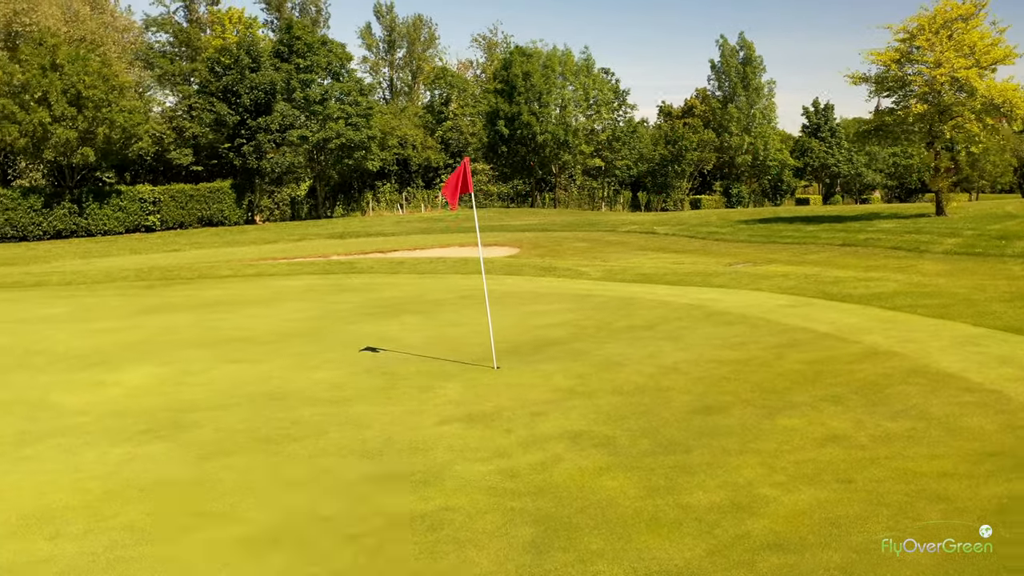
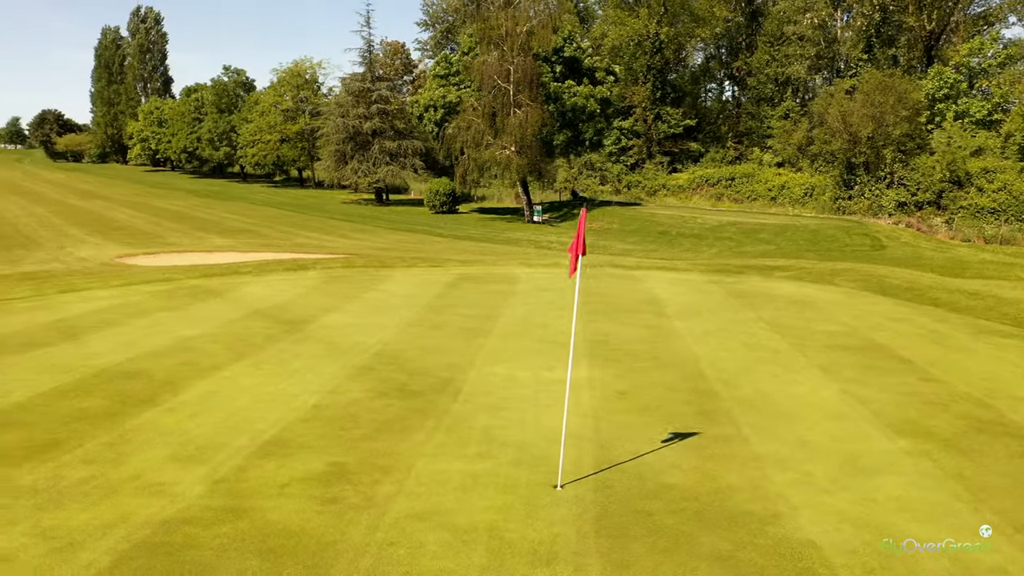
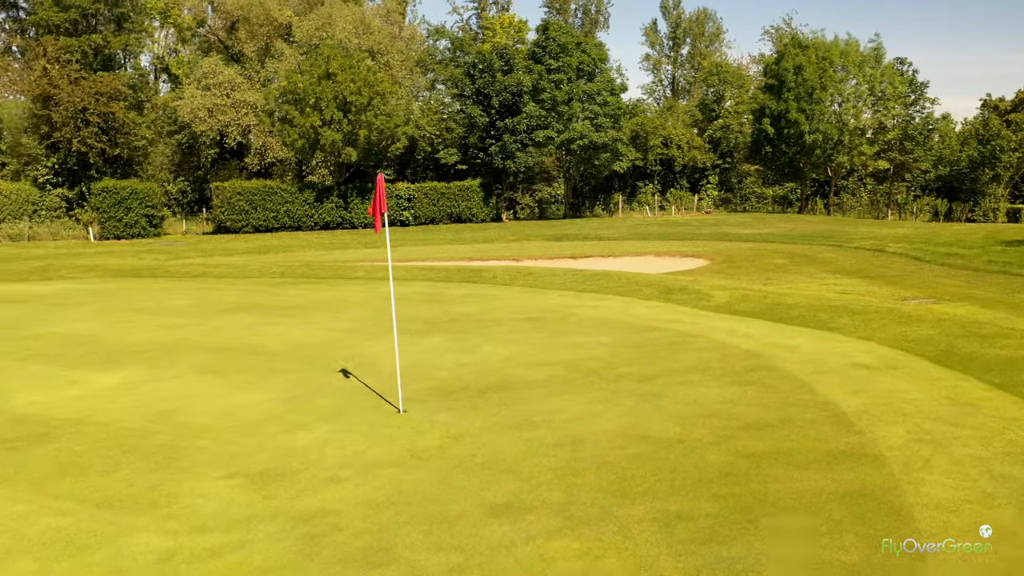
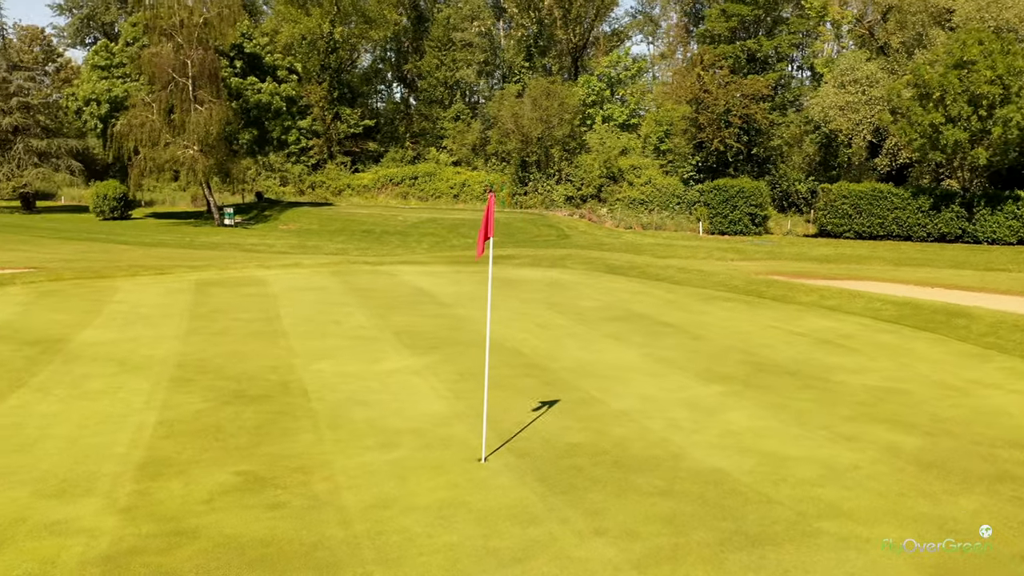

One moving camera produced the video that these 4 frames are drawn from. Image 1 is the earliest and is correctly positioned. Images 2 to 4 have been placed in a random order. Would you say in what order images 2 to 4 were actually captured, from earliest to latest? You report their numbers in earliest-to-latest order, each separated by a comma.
3, 4, 2
